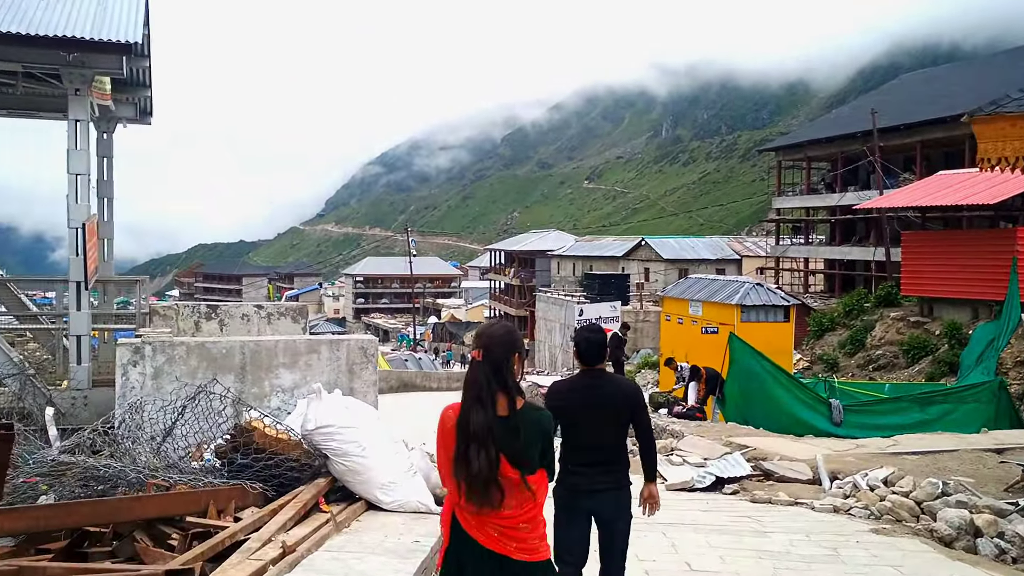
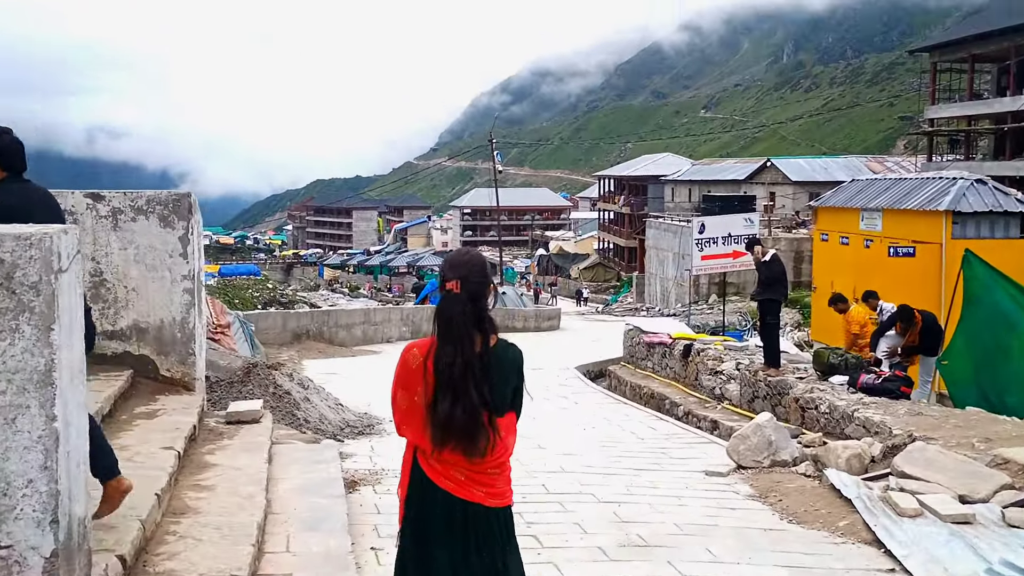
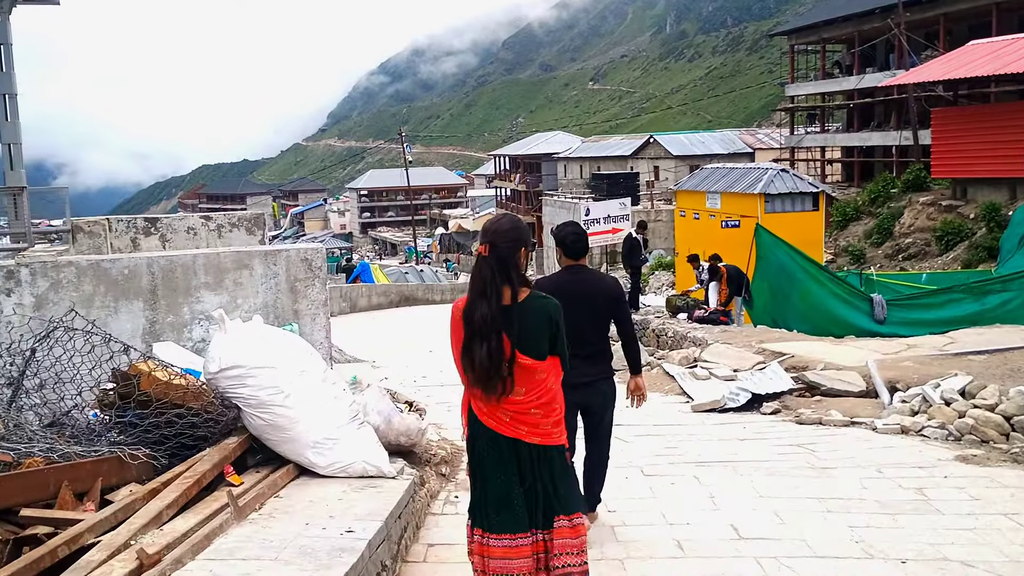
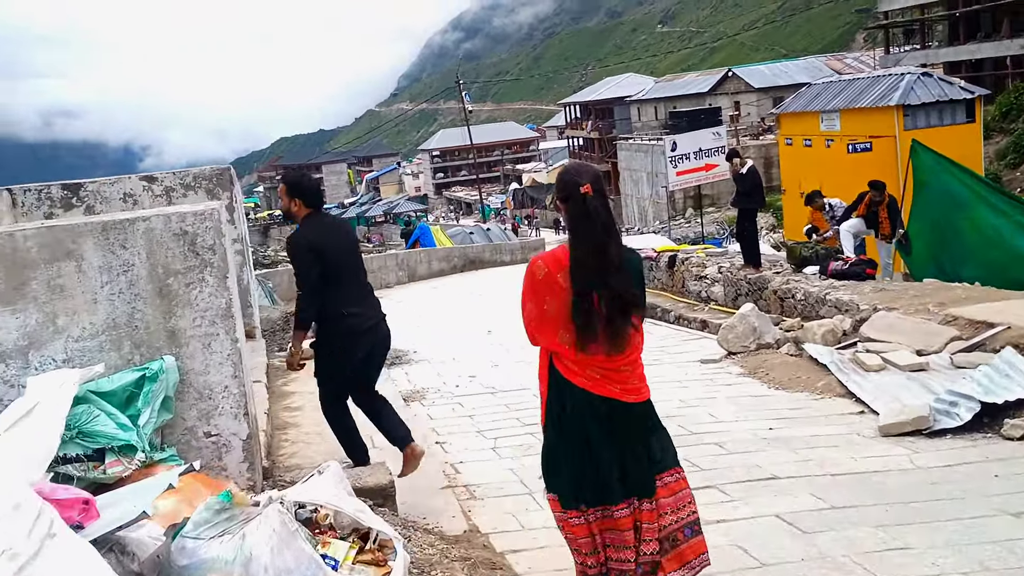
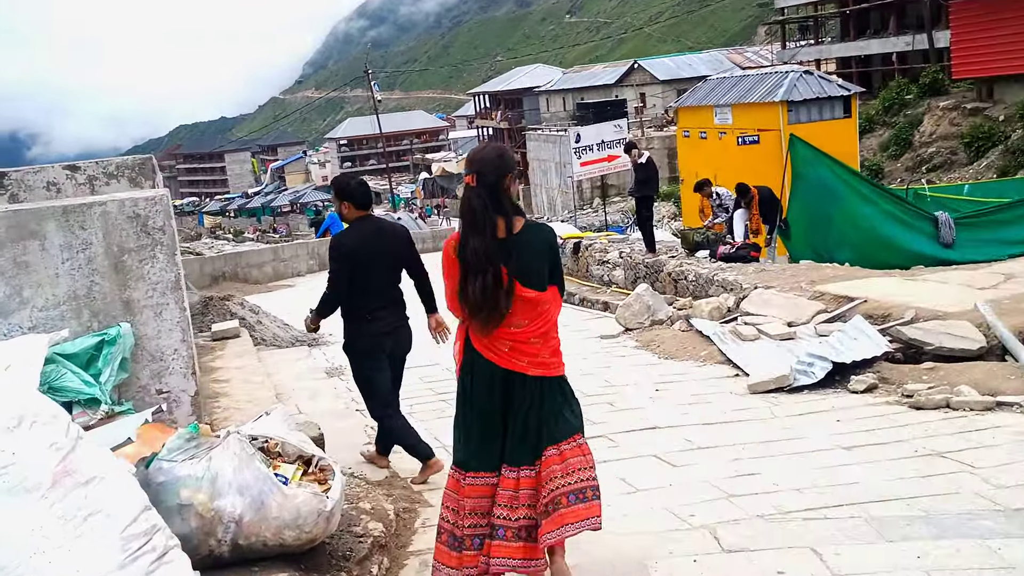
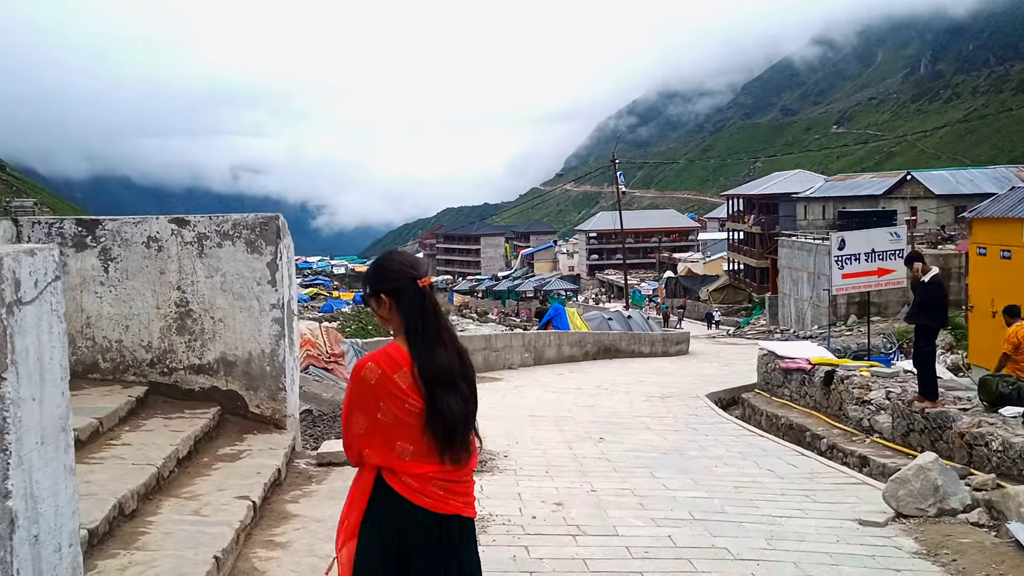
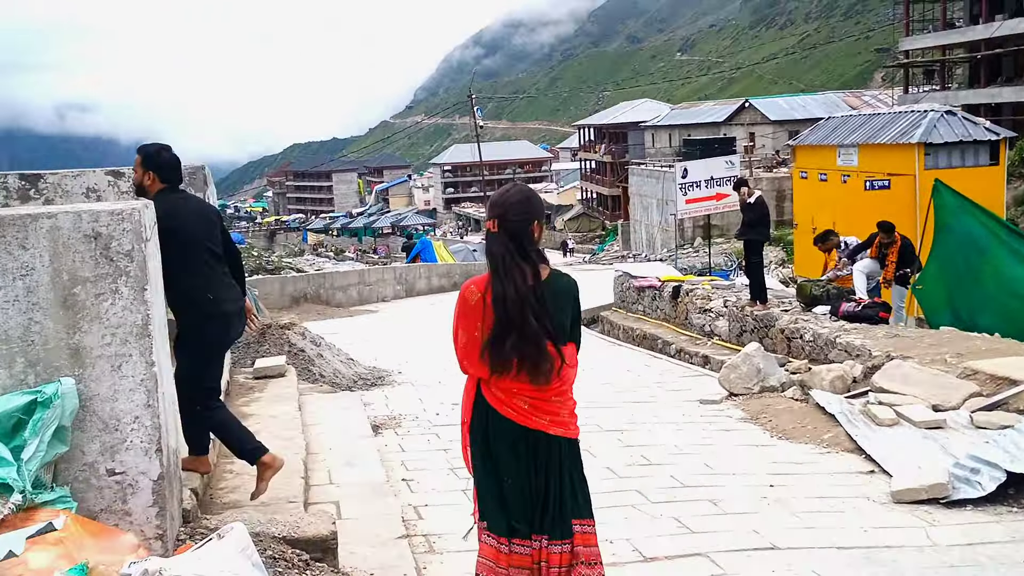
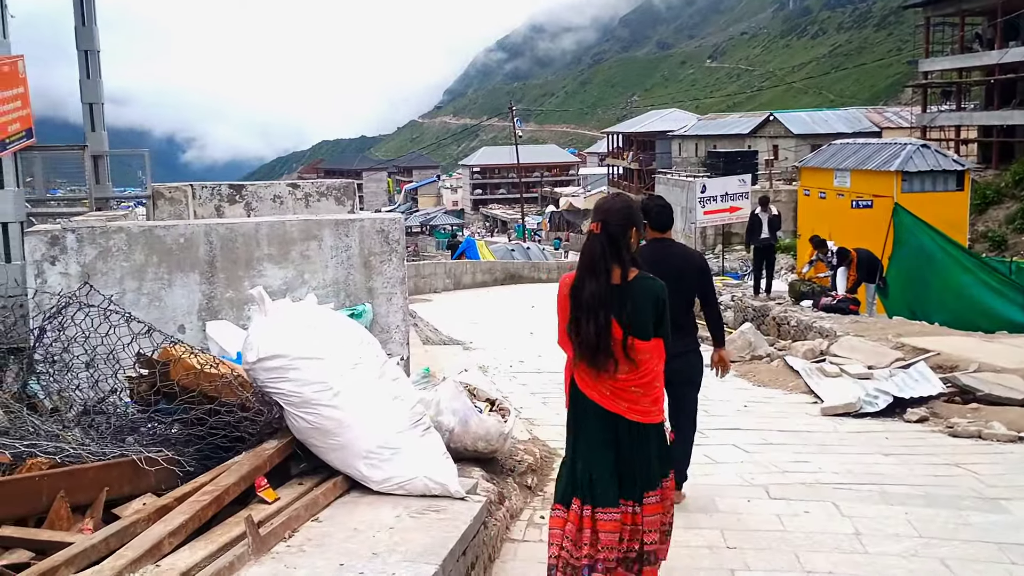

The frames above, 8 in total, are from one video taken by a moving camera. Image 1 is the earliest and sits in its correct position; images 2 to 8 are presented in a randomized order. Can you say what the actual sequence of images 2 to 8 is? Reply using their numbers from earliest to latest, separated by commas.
3, 8, 5, 4, 7, 2, 6
